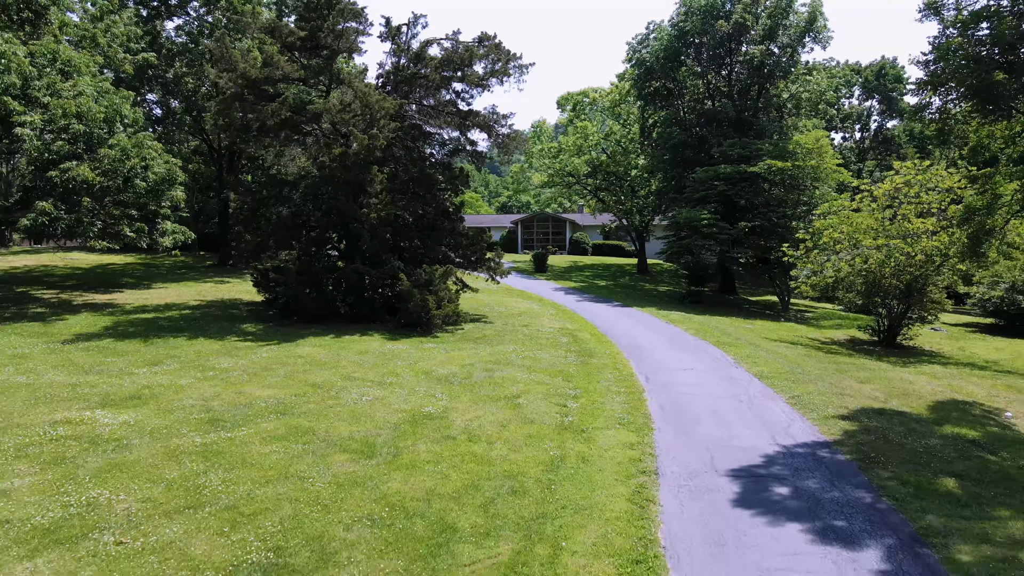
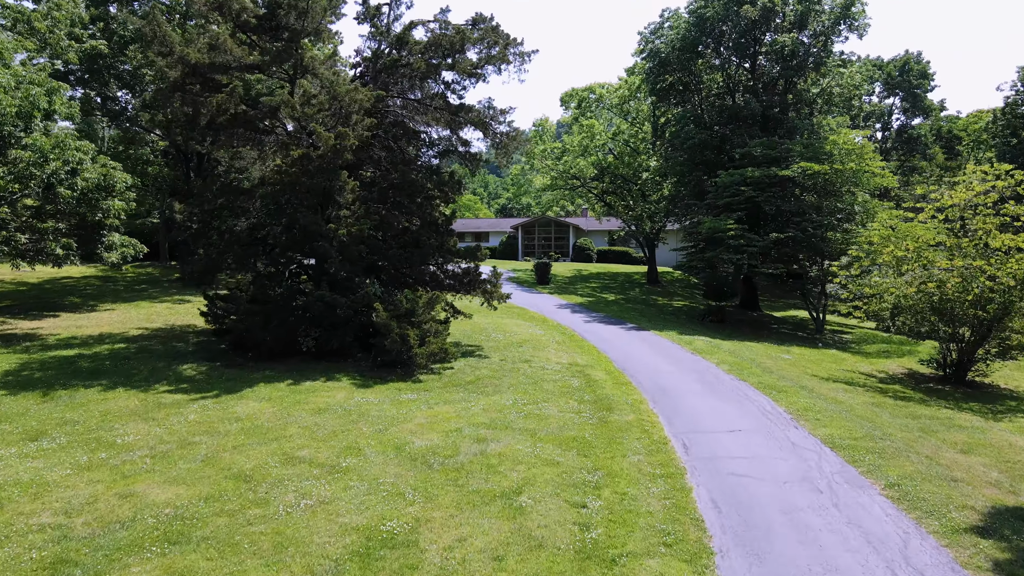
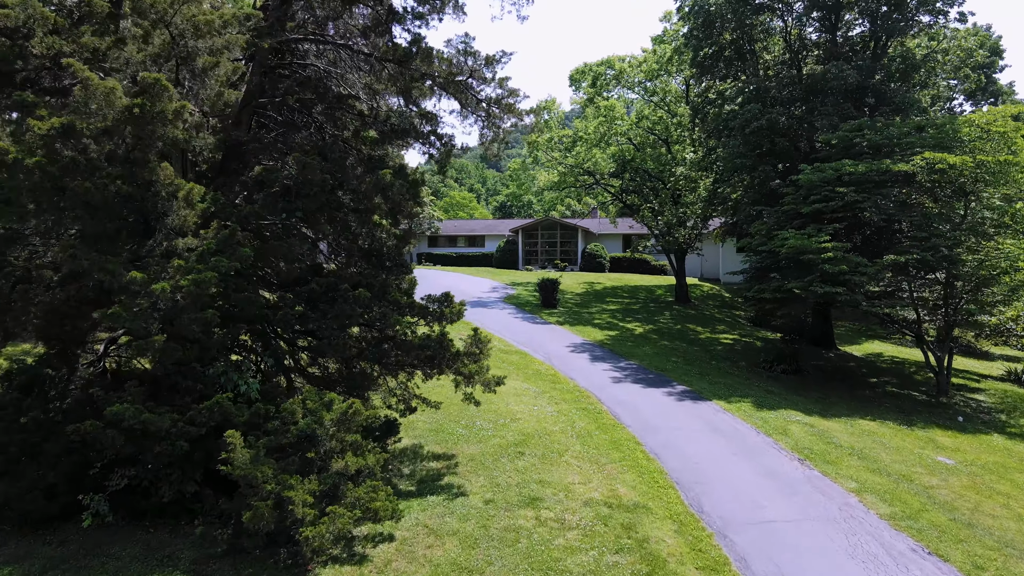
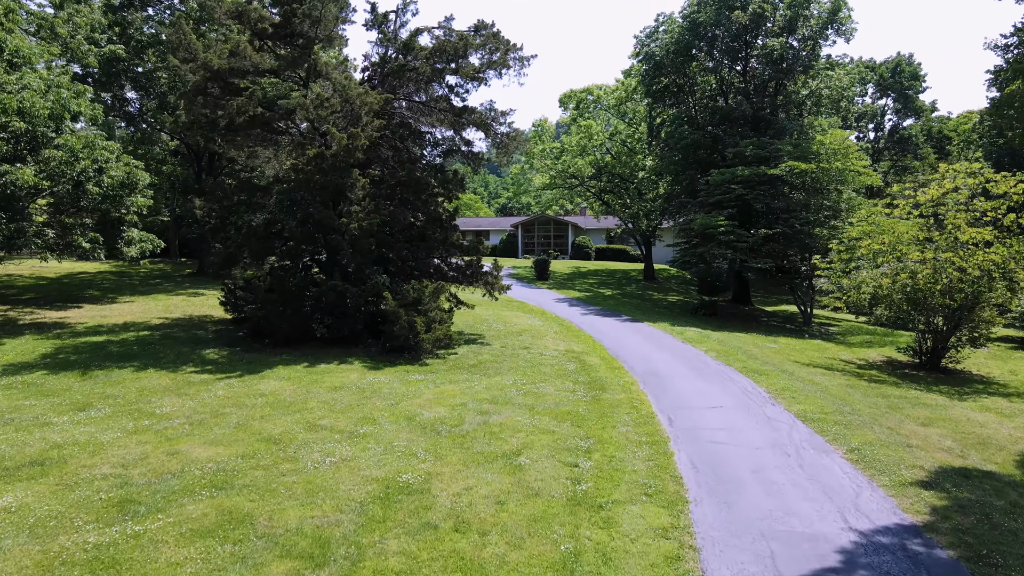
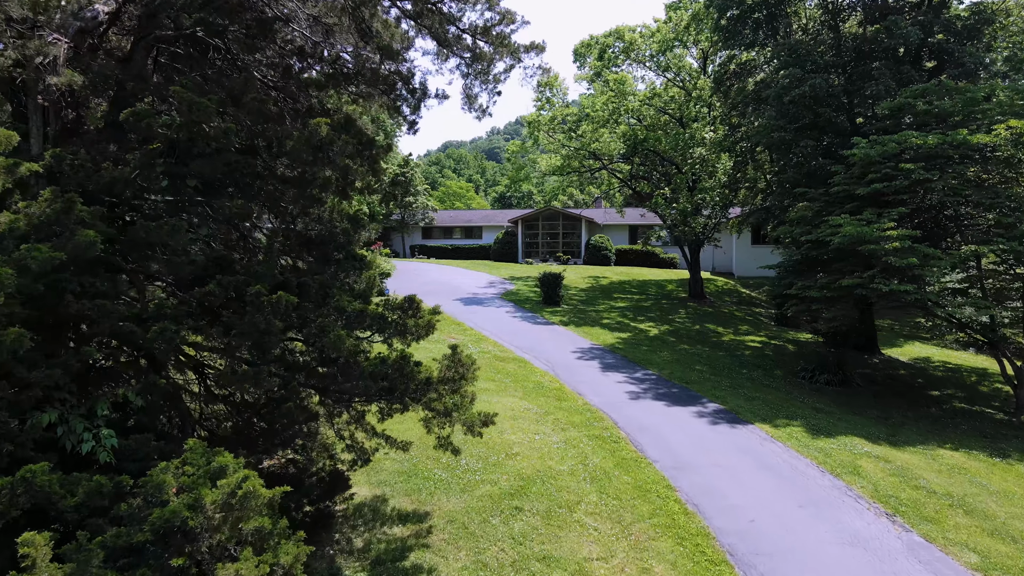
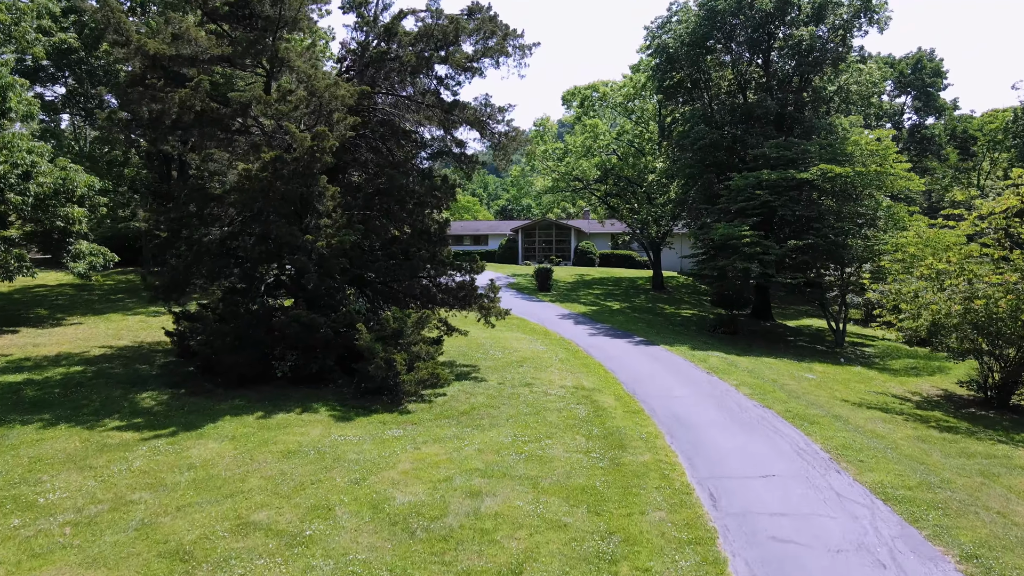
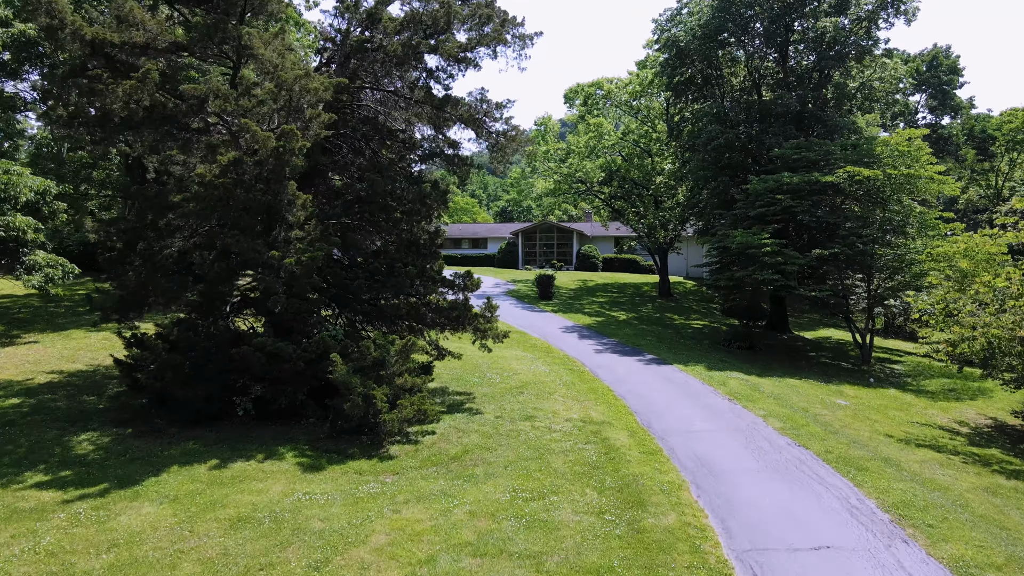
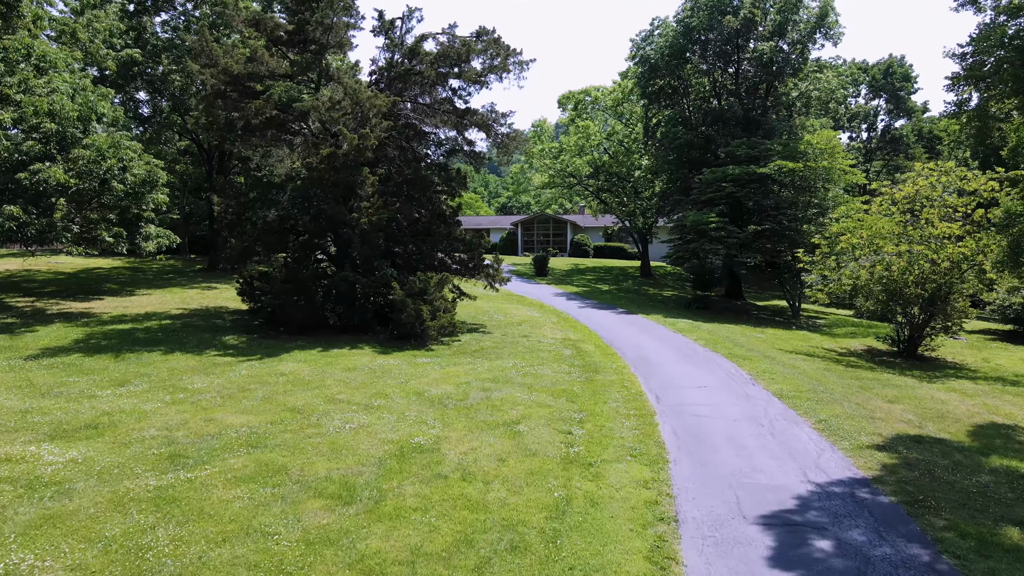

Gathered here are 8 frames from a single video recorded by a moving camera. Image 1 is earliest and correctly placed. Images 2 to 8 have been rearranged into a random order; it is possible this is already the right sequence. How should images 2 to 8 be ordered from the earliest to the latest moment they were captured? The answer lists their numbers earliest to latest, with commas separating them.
8, 4, 2, 6, 7, 3, 5
